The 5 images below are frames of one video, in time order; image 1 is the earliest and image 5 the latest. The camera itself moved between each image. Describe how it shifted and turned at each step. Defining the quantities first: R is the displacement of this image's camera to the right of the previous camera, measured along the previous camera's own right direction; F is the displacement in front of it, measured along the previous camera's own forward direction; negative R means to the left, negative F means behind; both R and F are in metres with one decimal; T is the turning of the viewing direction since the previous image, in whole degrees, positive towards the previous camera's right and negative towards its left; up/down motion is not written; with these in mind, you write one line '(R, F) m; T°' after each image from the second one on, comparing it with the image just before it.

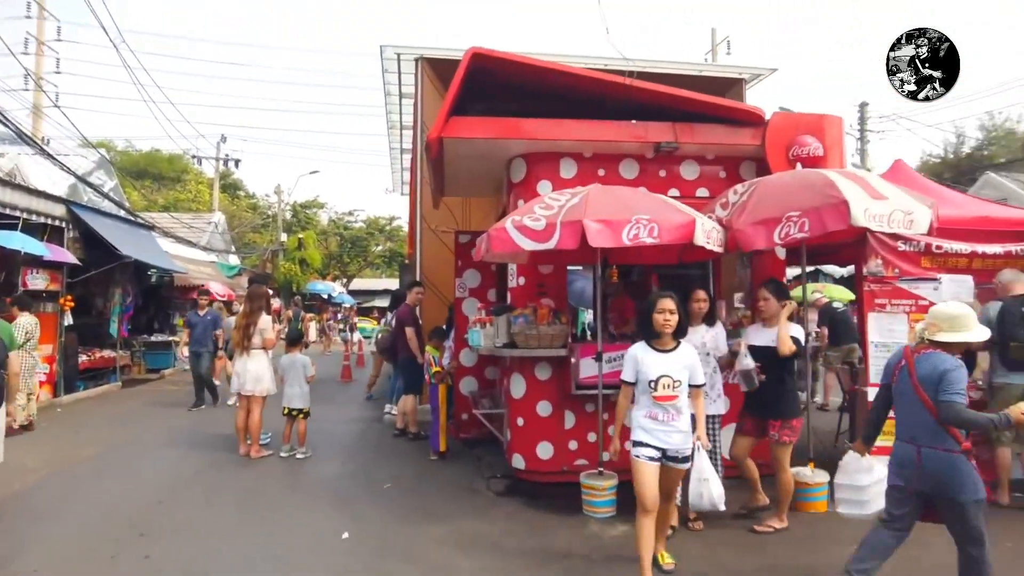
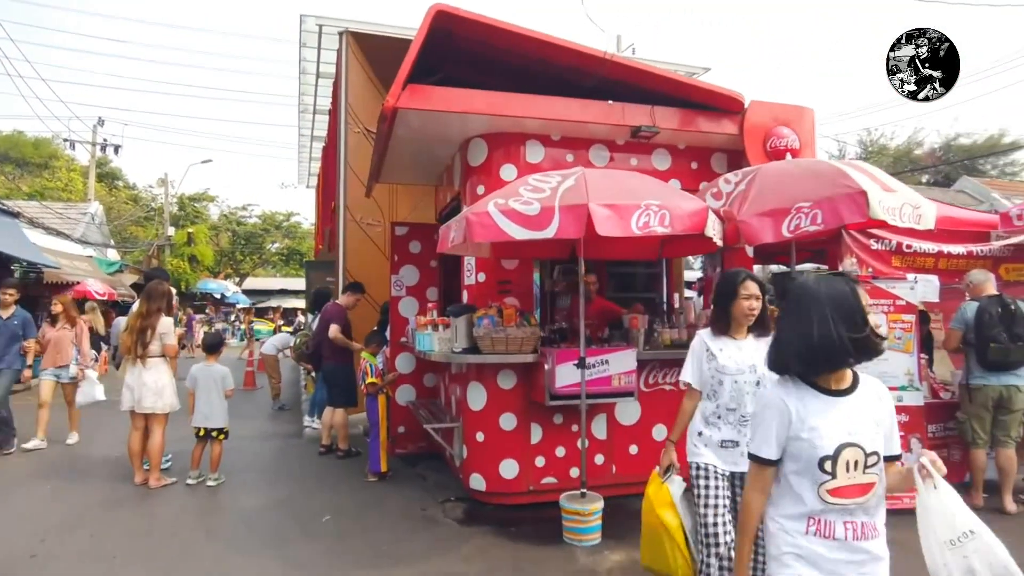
(-0.4, +0.7) m; +8°
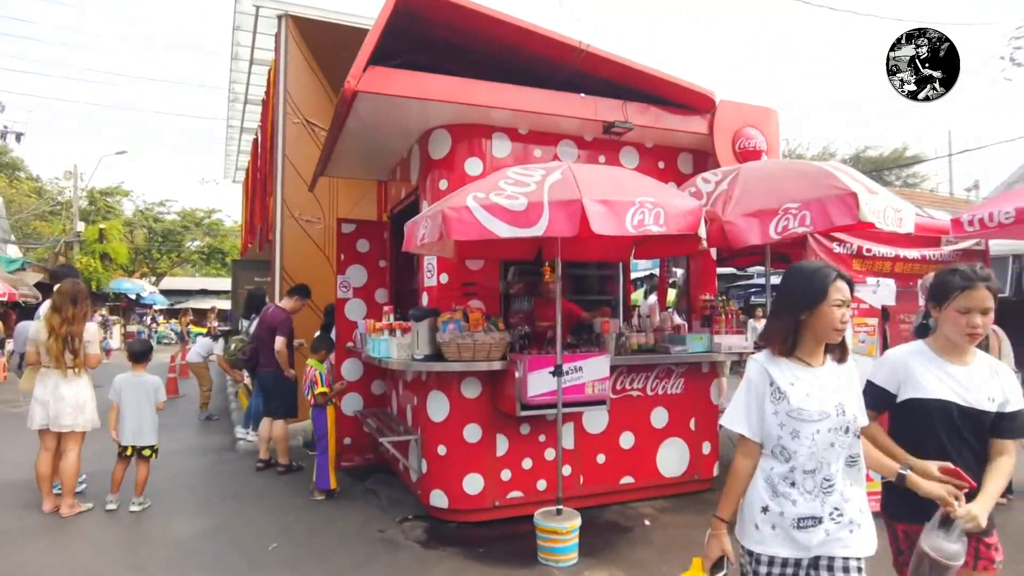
(-0.3, +0.3) m; +6°
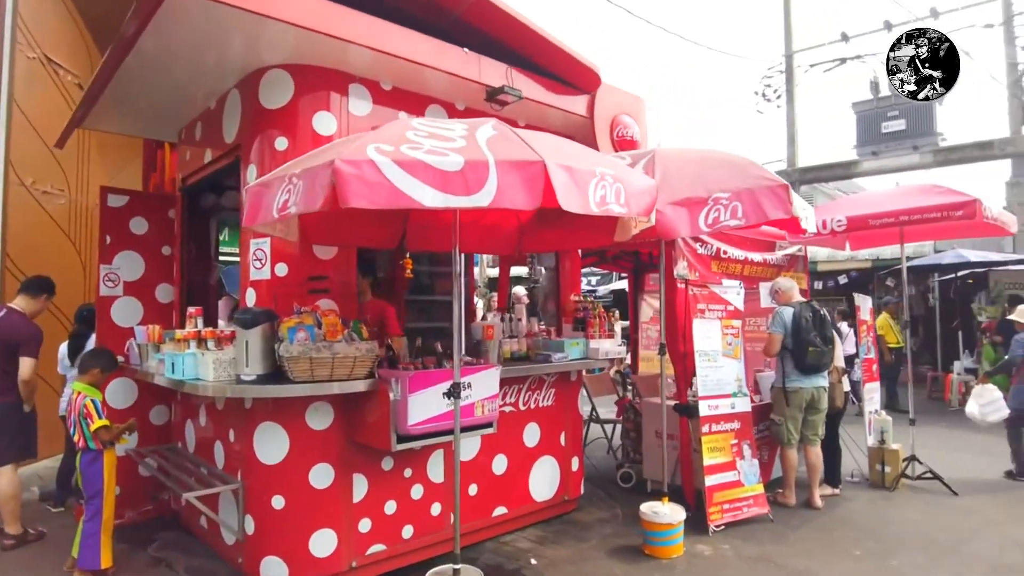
(-0.5, +1.0) m; +20°
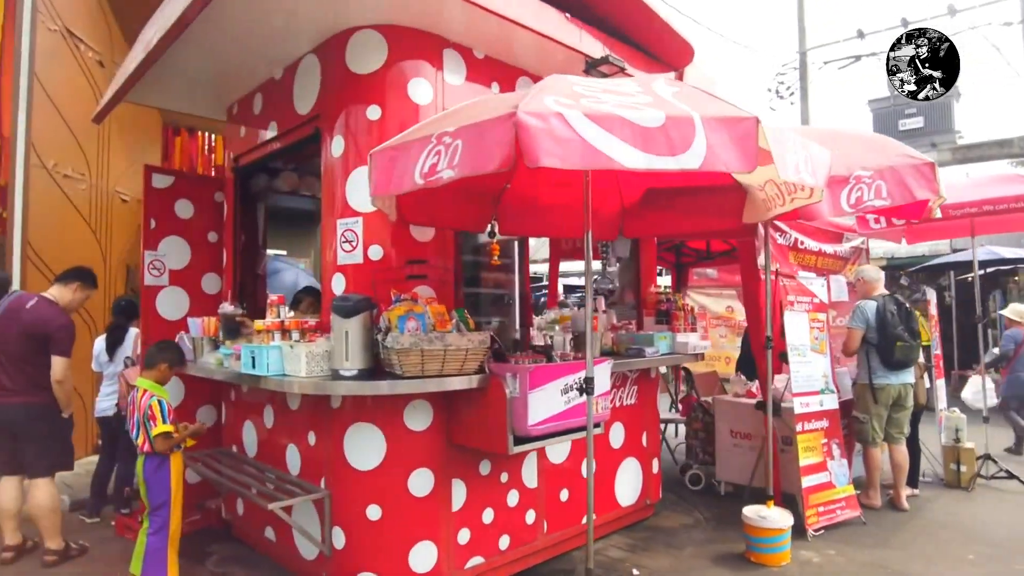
(-0.7, +0.3) m; +2°
